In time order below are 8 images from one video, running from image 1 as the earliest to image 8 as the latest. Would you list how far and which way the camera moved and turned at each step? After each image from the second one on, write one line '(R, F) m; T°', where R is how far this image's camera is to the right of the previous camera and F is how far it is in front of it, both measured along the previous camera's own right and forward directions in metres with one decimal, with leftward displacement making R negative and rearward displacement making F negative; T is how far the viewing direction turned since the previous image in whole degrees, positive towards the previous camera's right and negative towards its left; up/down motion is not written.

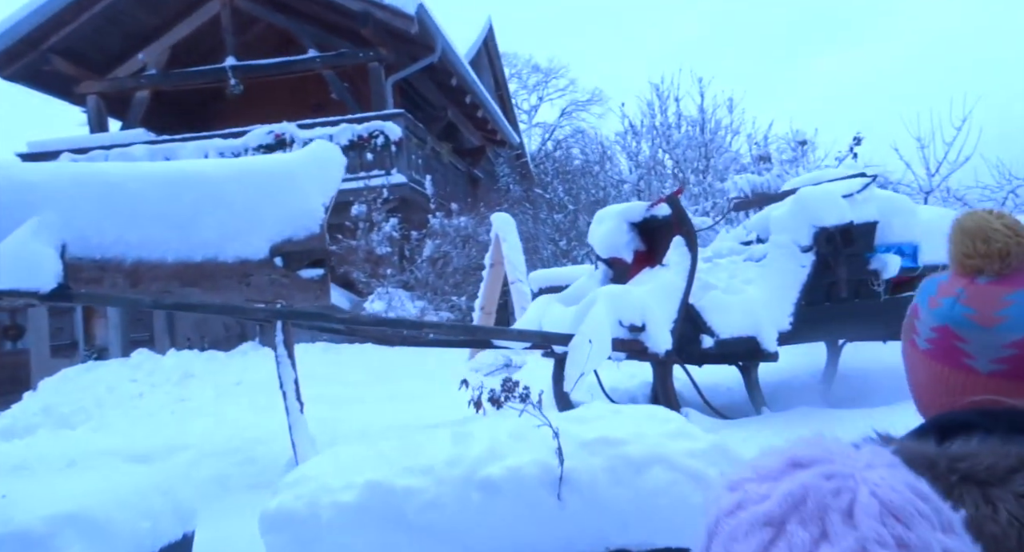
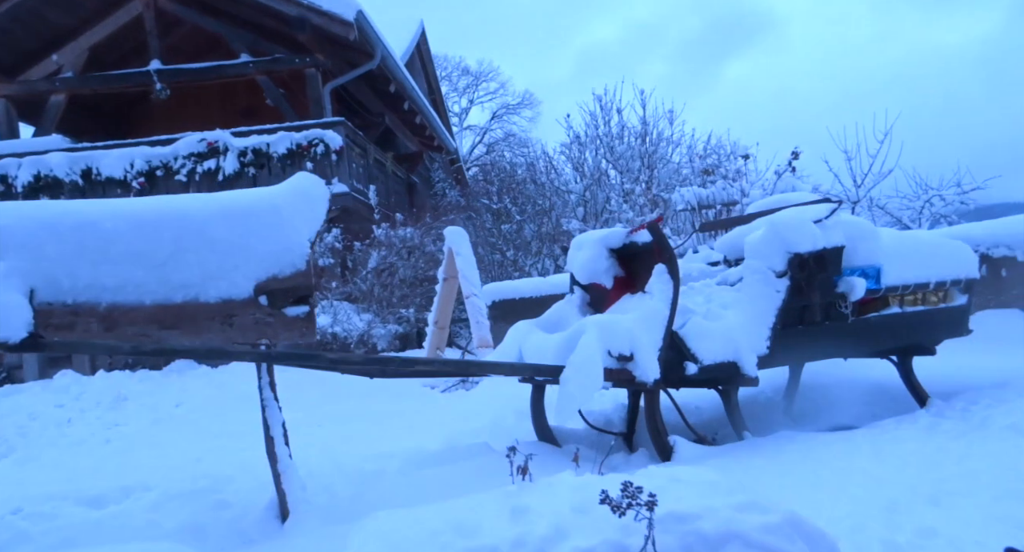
(-0.2, +0.1) m; +5°
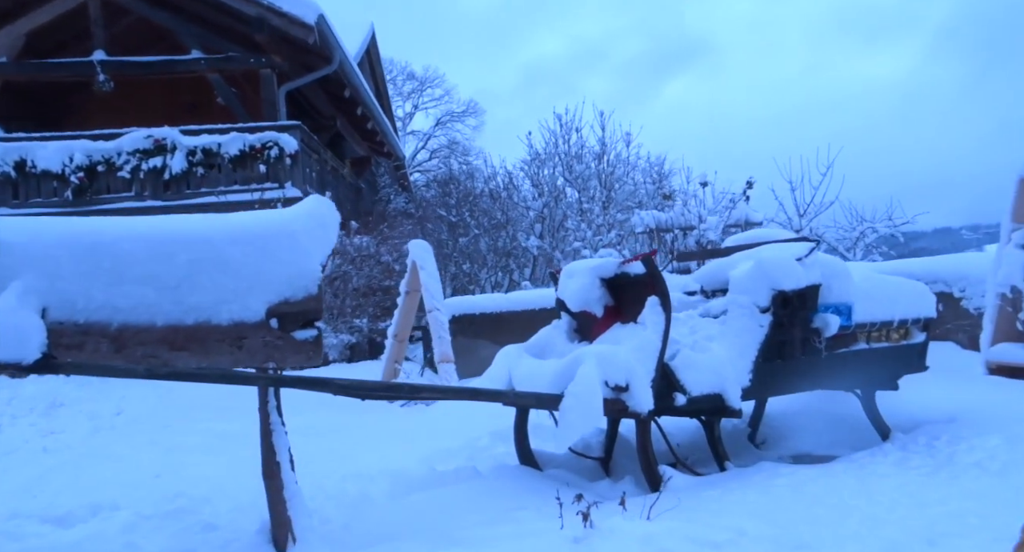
(-0.3, 0.0) m; +5°
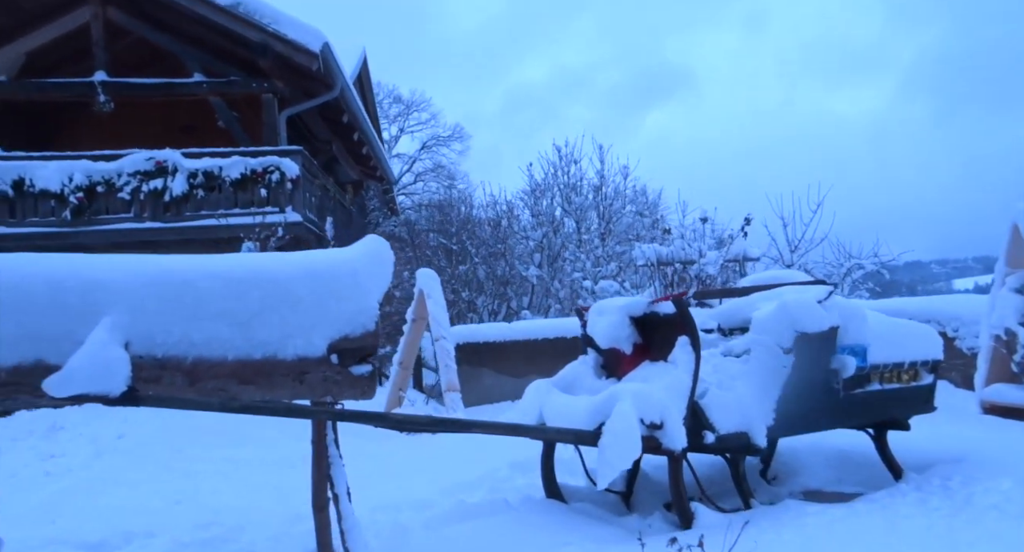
(-0.3, -0.1) m; +1°
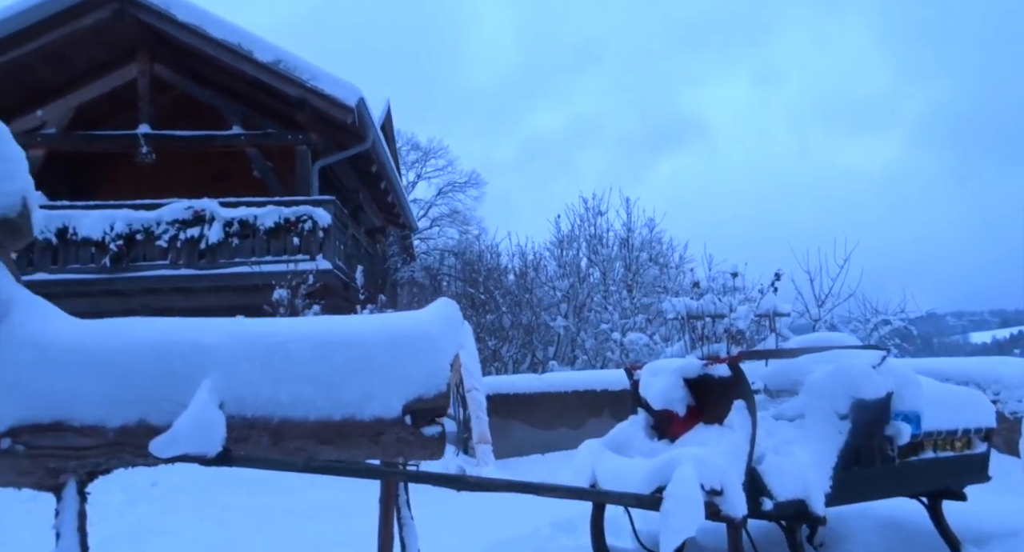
(-0.2, -0.1) m; -1°
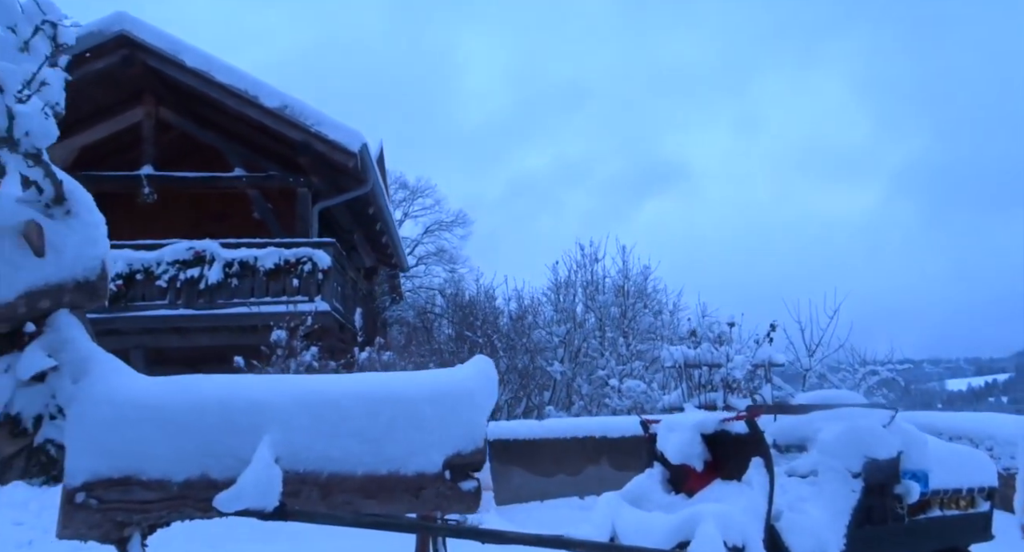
(-0.2, -0.1) m; +1°
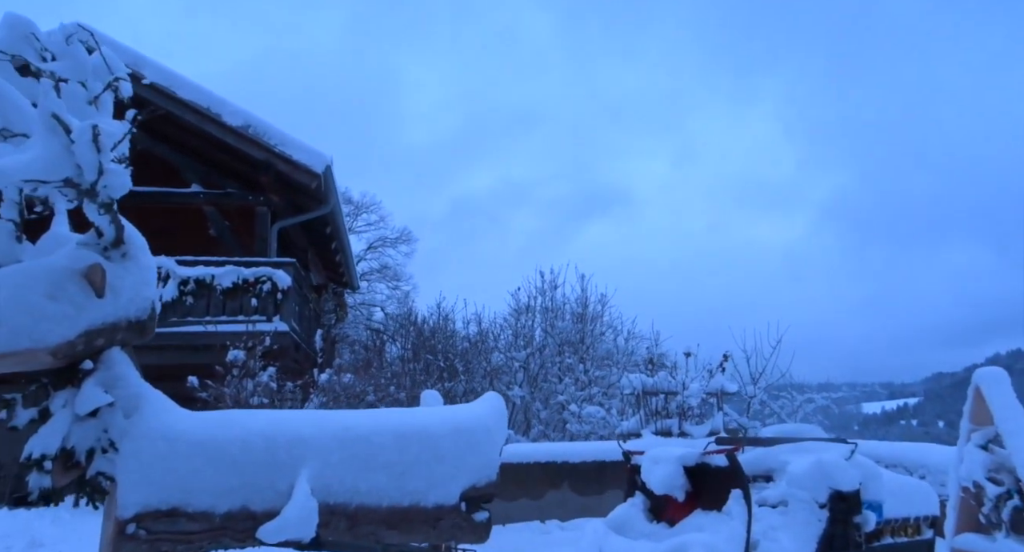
(-0.3, -0.2) m; +4°
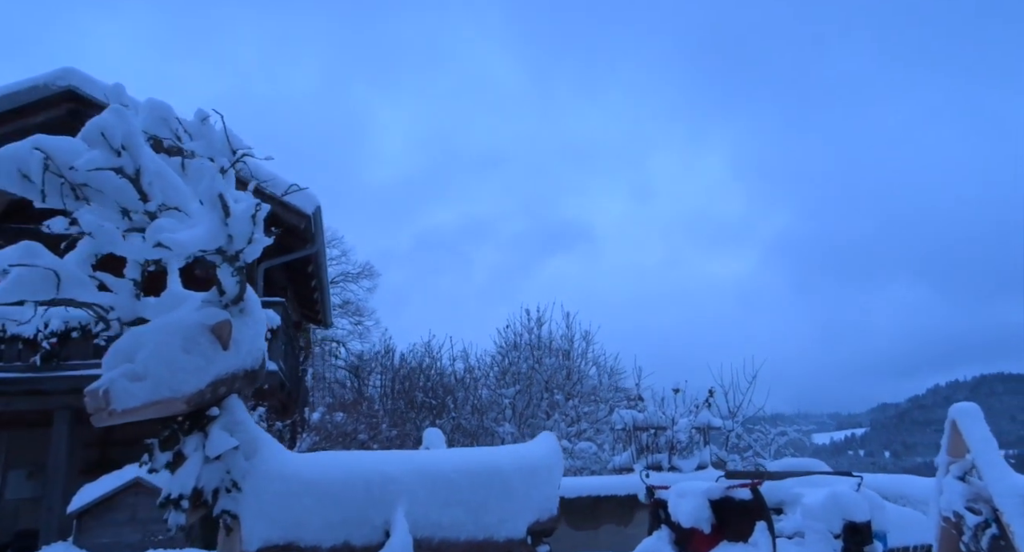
(-0.4, -0.3) m; +2°
